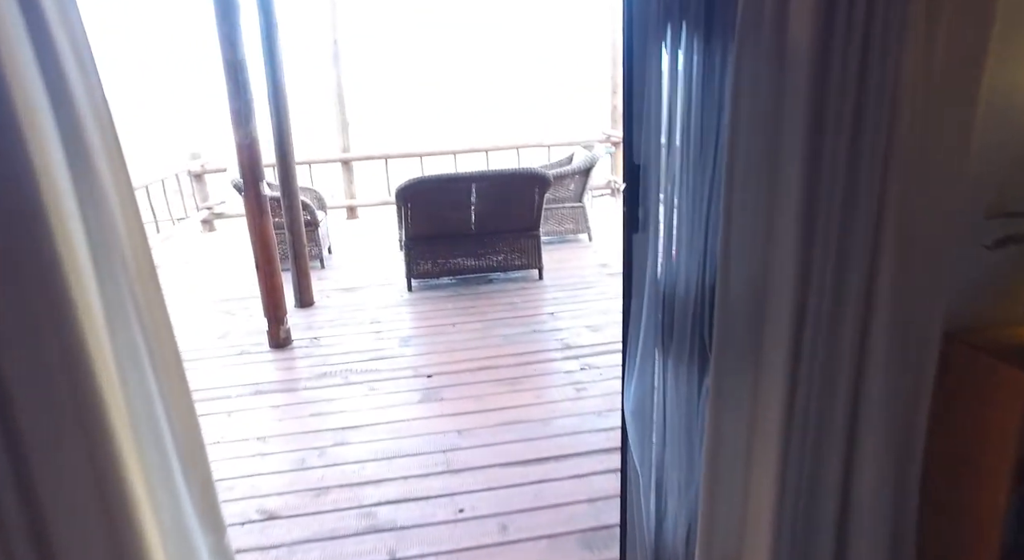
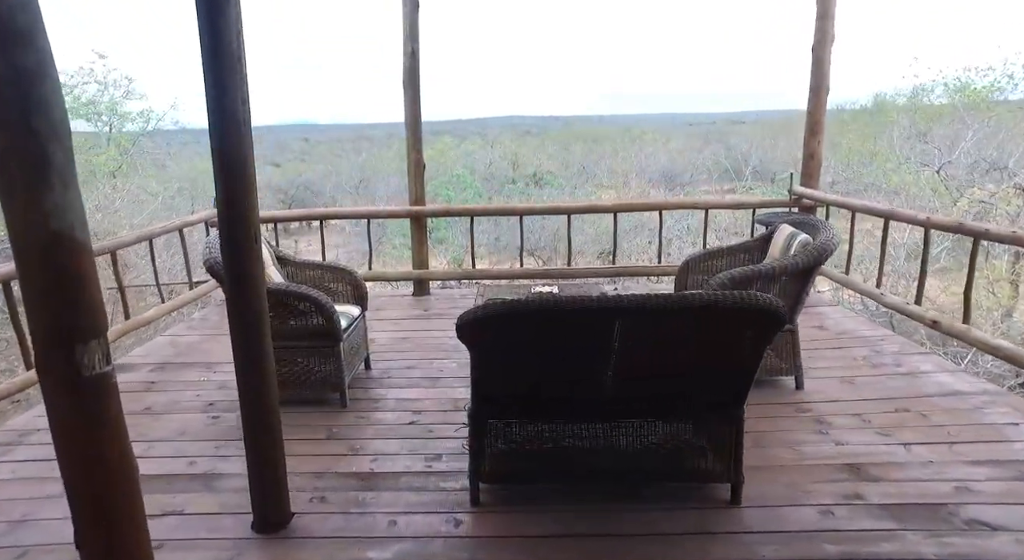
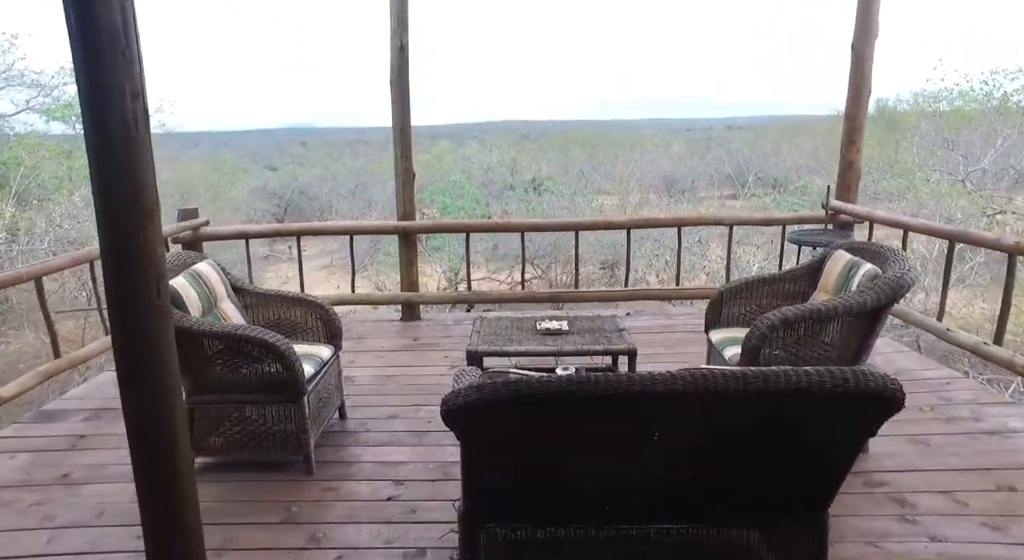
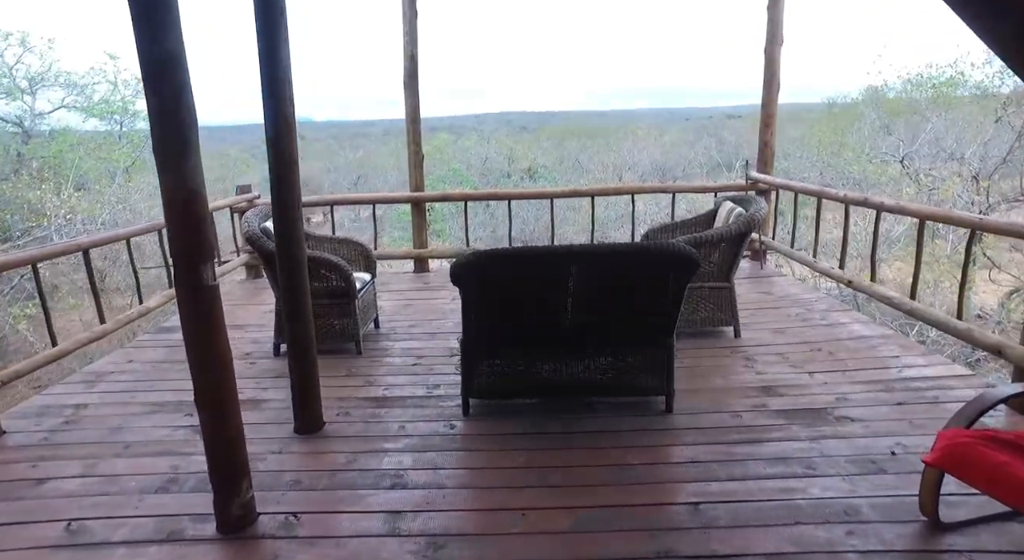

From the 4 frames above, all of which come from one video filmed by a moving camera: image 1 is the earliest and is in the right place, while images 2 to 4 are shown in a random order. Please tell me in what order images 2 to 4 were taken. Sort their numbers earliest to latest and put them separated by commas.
4, 2, 3
